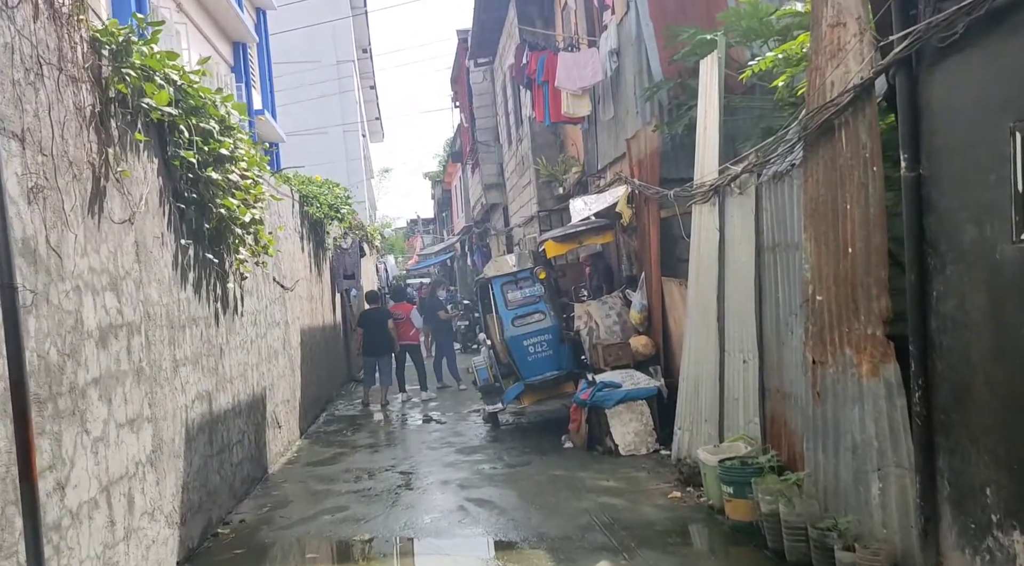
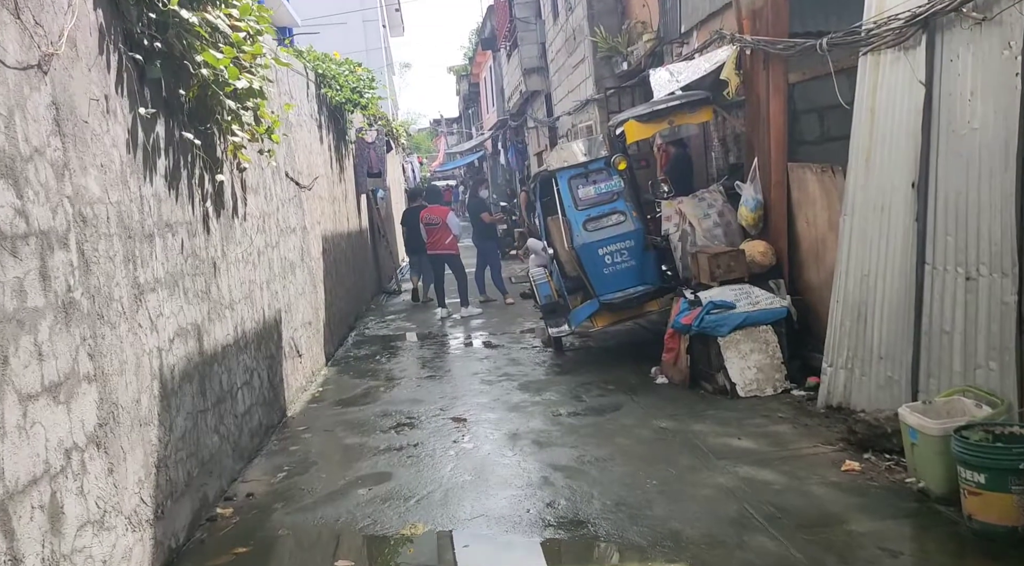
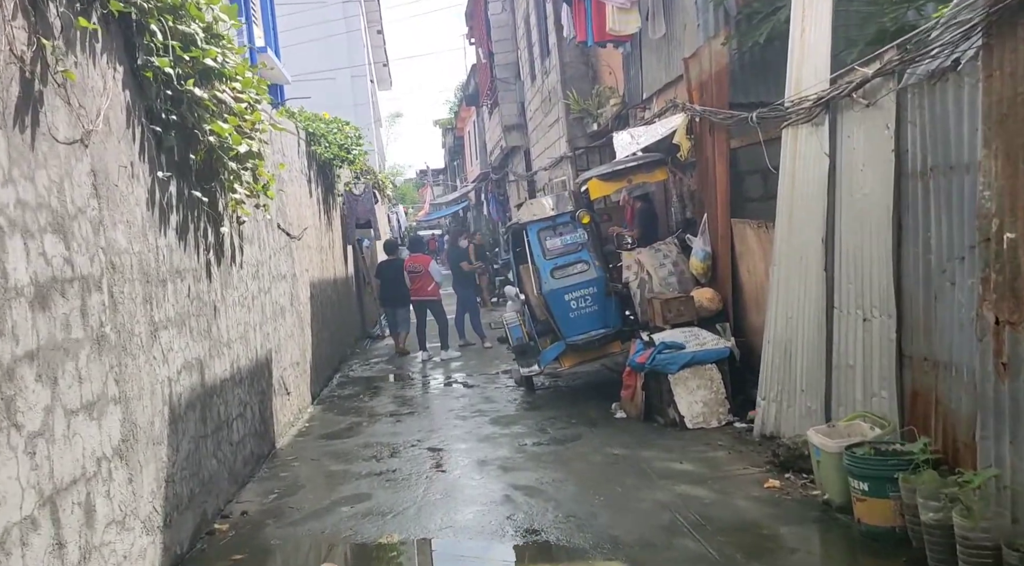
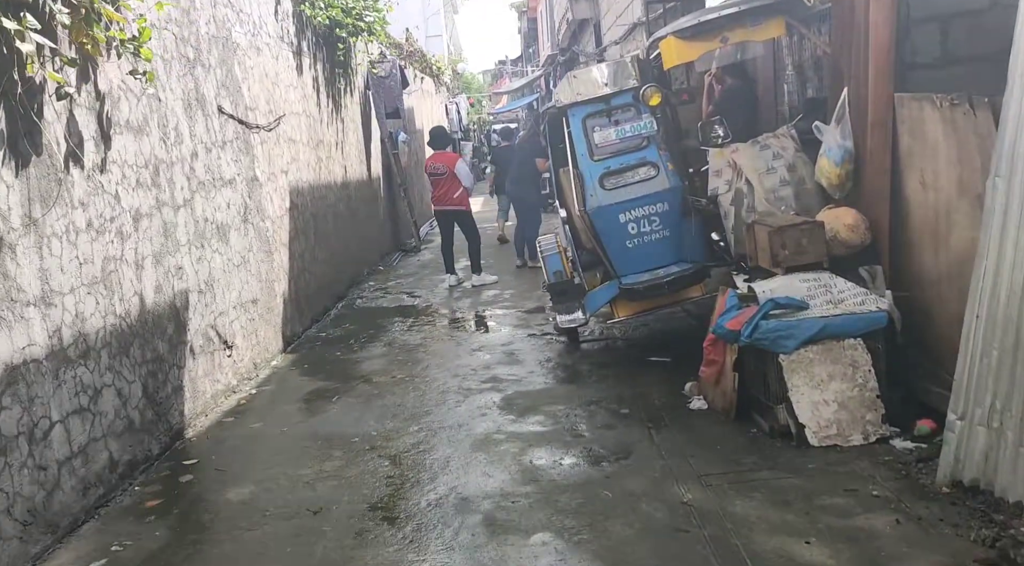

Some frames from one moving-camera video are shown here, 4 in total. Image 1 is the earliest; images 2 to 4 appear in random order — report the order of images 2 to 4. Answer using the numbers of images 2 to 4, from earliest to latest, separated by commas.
3, 2, 4
